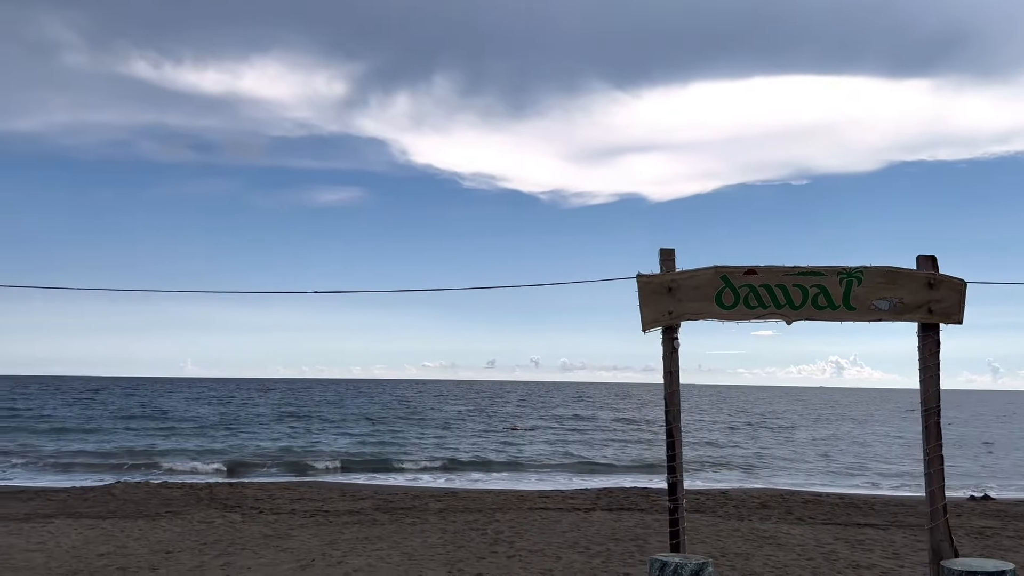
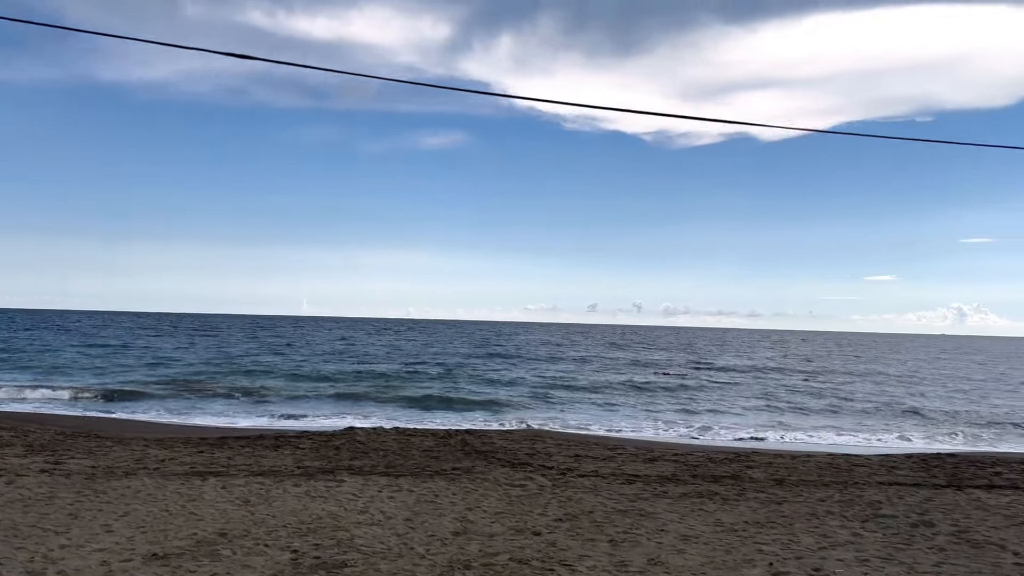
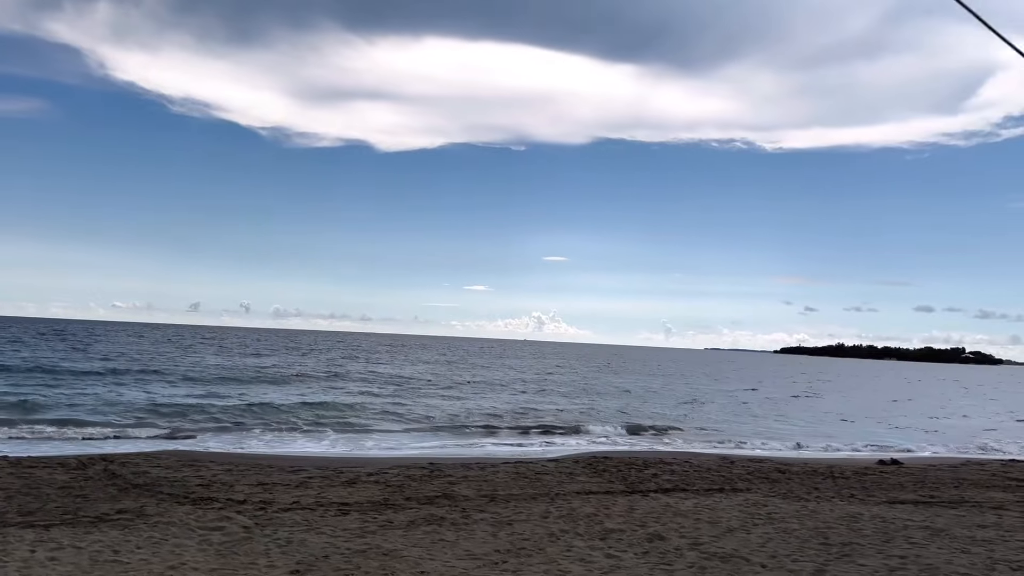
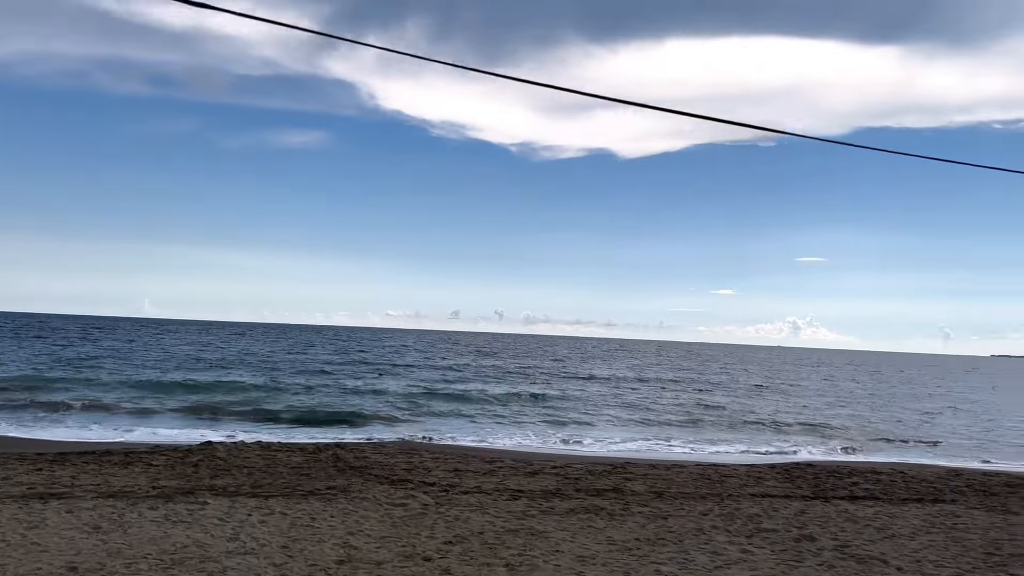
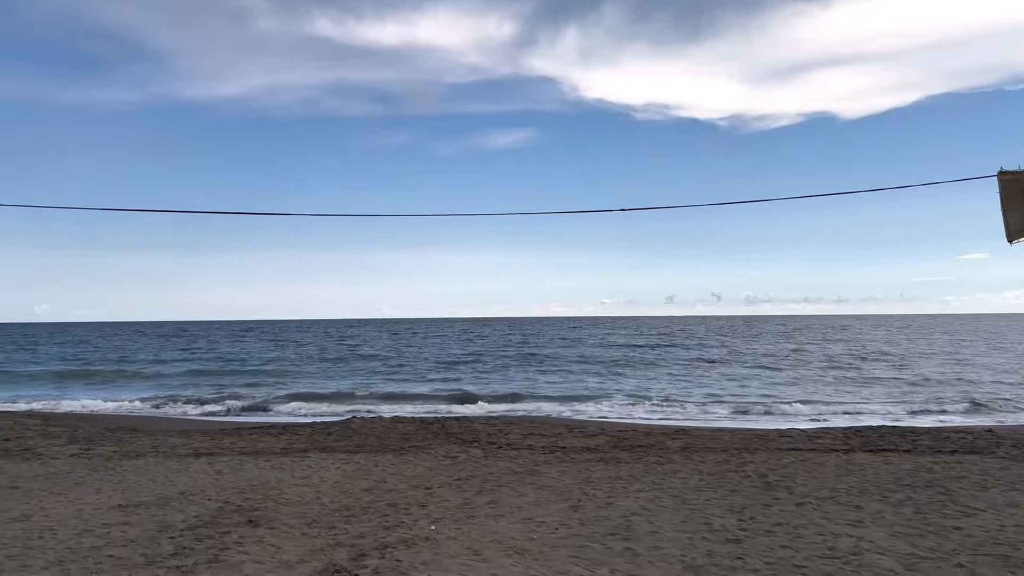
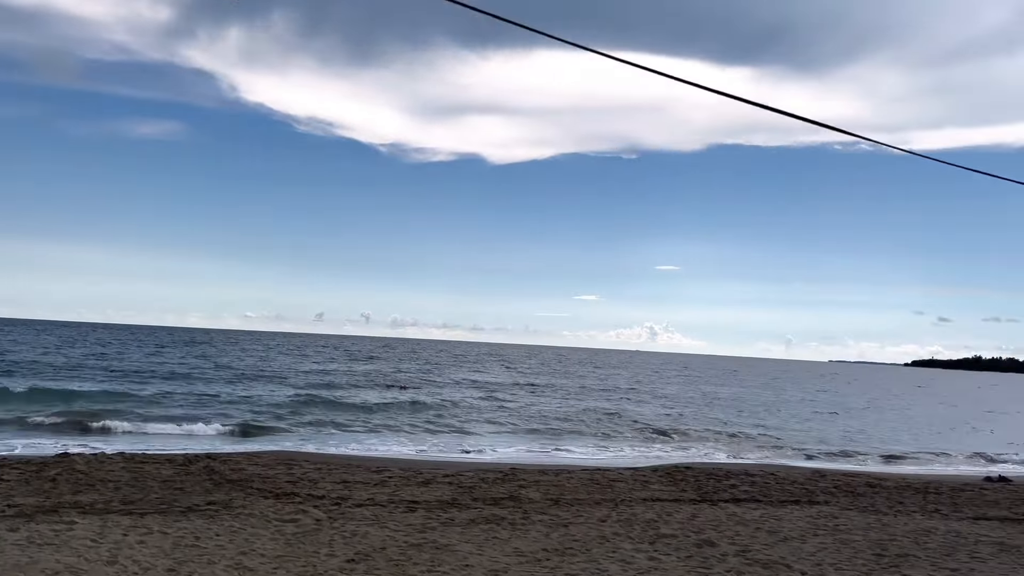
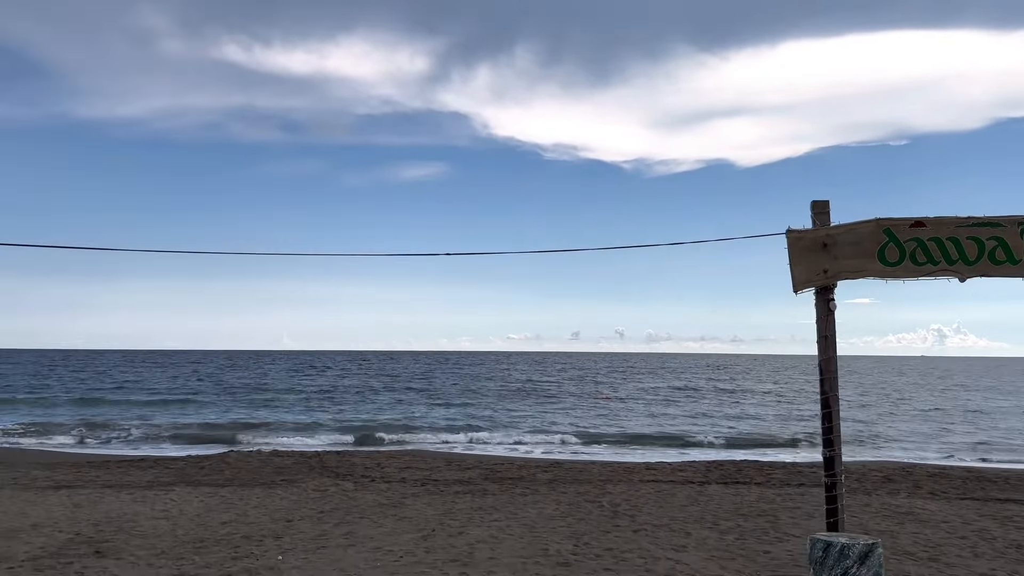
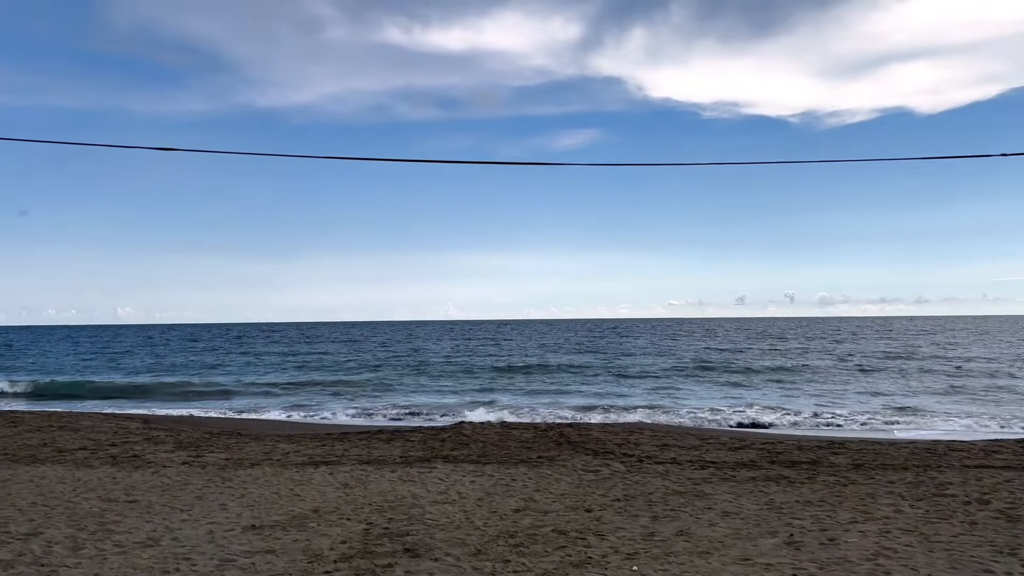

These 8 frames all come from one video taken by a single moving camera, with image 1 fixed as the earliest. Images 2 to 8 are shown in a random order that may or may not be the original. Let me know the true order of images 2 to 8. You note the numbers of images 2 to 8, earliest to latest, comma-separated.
7, 5, 8, 2, 4, 6, 3
